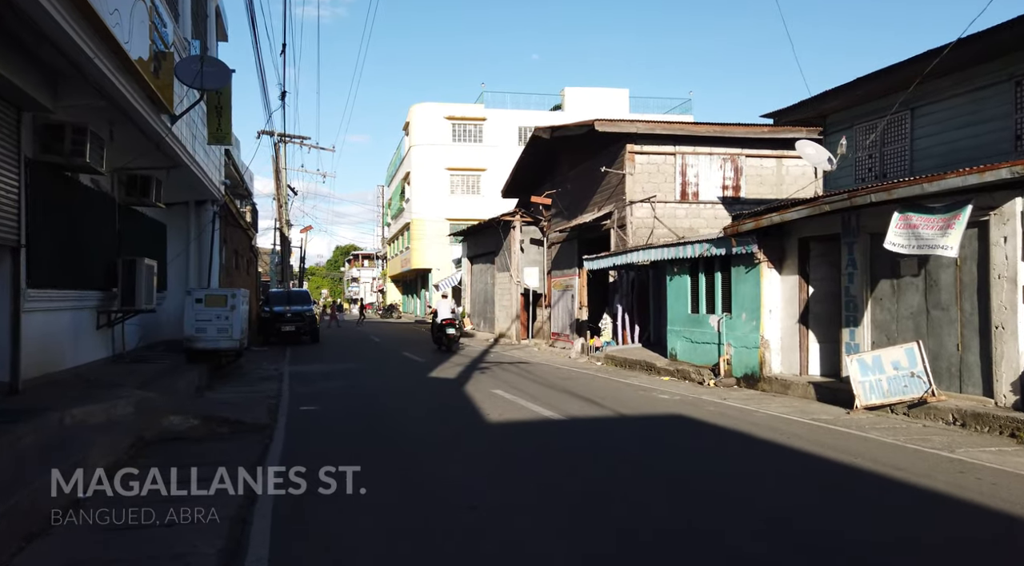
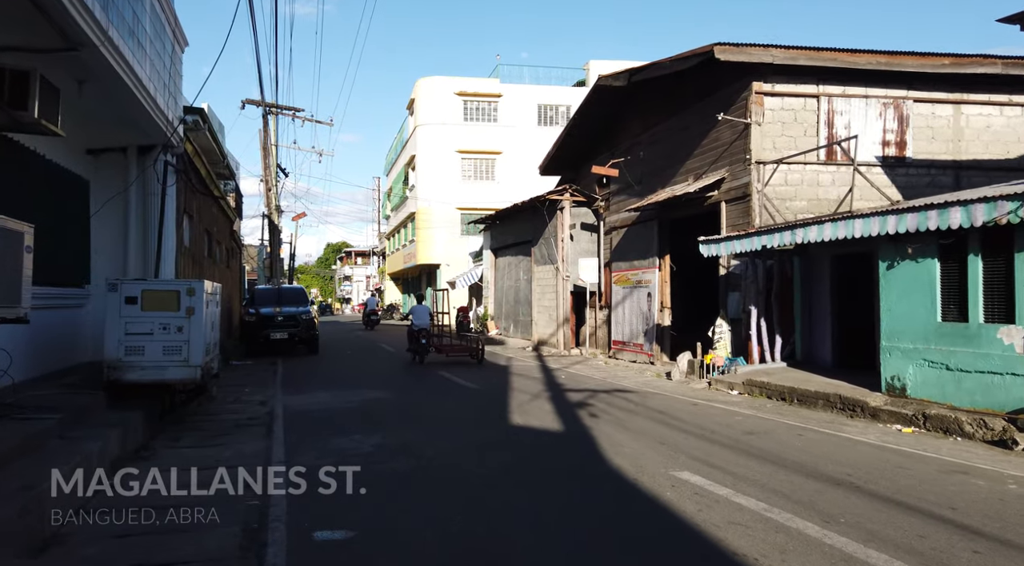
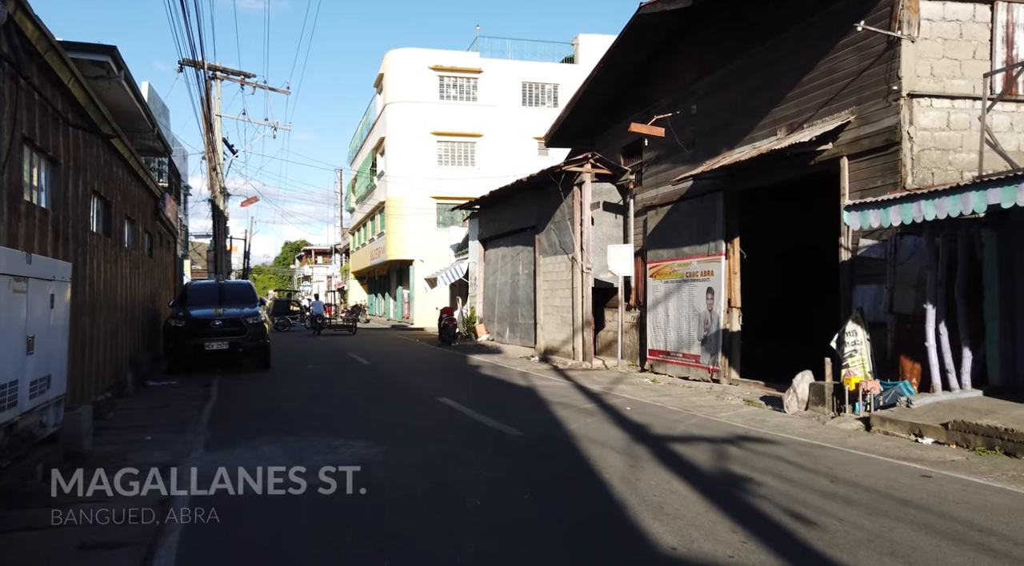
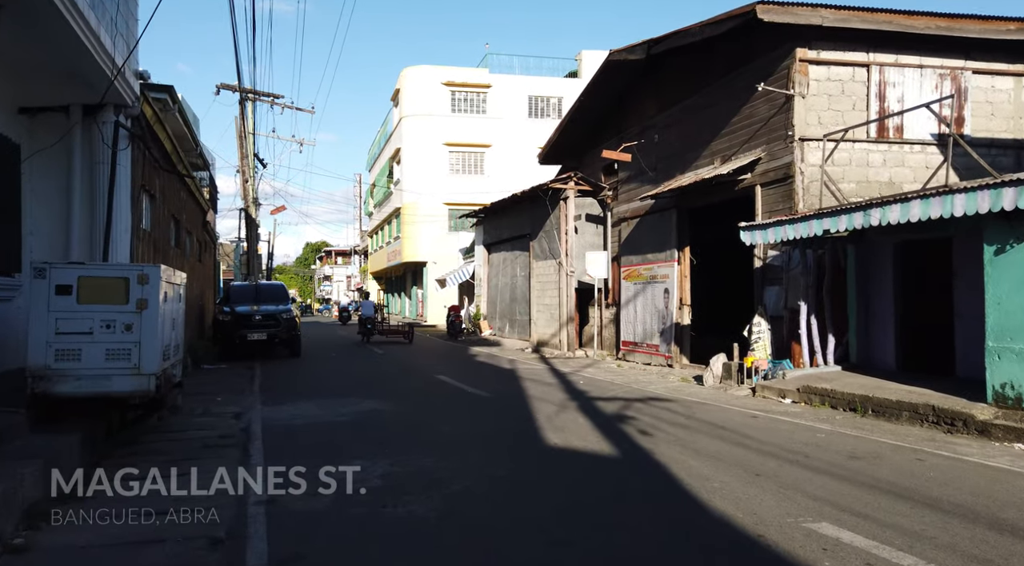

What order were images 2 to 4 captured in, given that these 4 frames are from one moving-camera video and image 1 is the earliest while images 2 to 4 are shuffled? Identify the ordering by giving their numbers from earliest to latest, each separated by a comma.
2, 4, 3
